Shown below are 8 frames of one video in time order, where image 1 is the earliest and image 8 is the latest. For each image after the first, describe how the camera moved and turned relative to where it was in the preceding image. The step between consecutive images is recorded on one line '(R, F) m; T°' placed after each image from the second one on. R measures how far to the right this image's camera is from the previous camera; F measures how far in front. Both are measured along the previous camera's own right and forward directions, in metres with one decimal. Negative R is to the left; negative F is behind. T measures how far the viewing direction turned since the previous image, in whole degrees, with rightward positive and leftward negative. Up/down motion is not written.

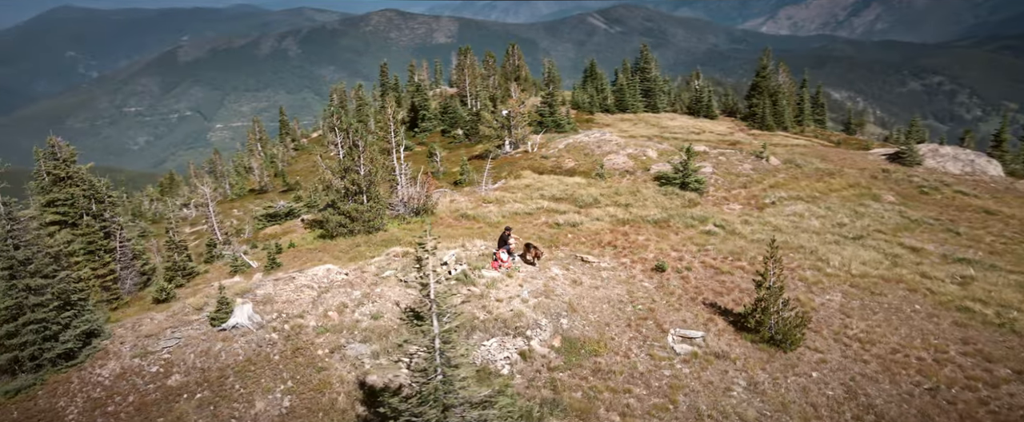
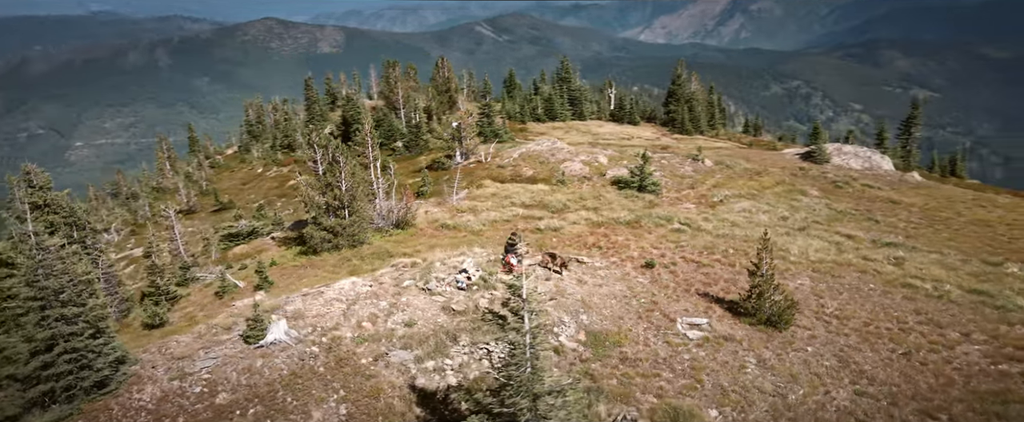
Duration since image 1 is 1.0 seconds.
(-5.3, -1.5) m; +8°
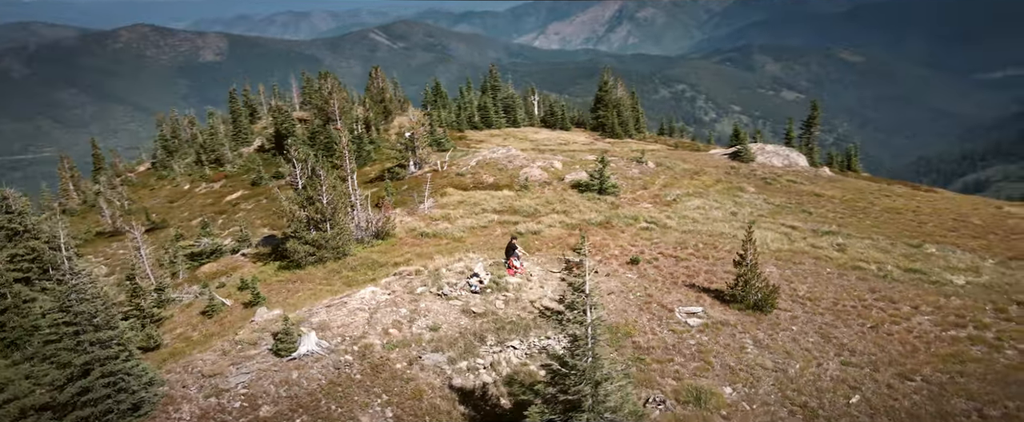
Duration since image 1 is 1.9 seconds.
(-4.8, -1.3) m; +8°
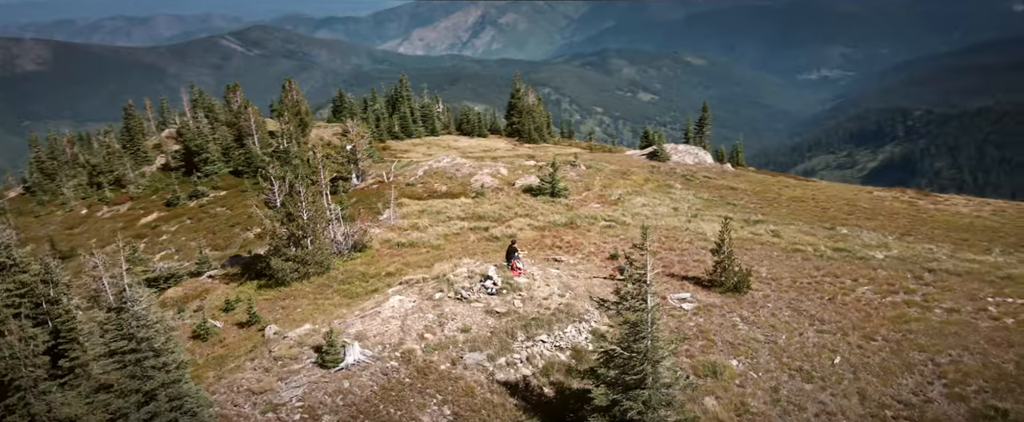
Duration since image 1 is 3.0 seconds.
(-6.4, -1.6) m; +10°
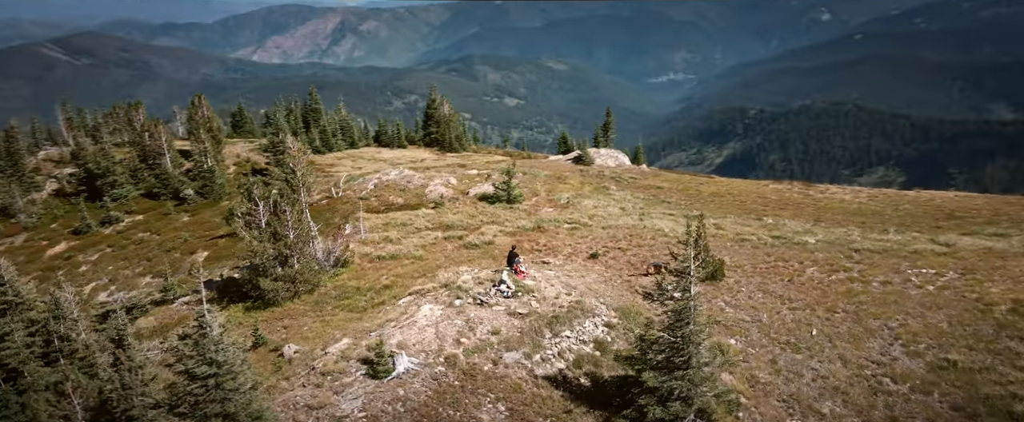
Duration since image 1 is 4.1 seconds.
(-6.8, -1.6) m; +10°
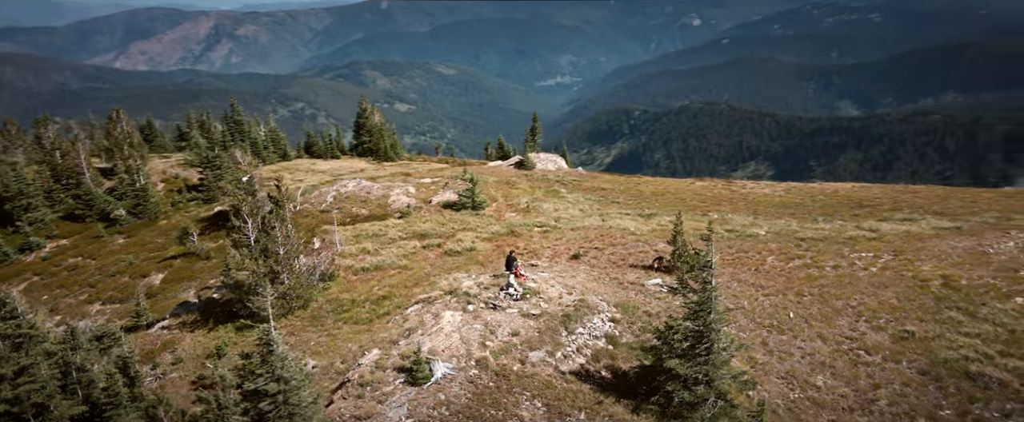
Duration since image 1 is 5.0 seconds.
(-5.6, -1.1) m; +8°
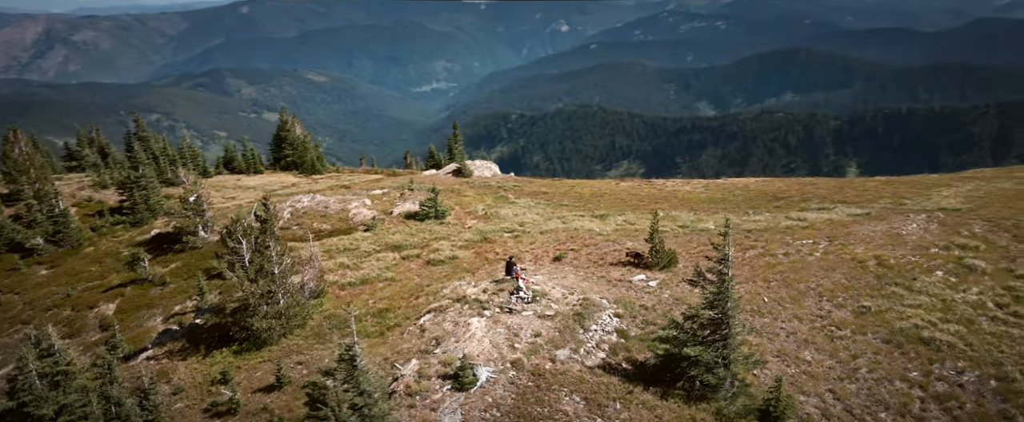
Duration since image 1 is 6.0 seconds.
(-6.6, -1.1) m; +9°
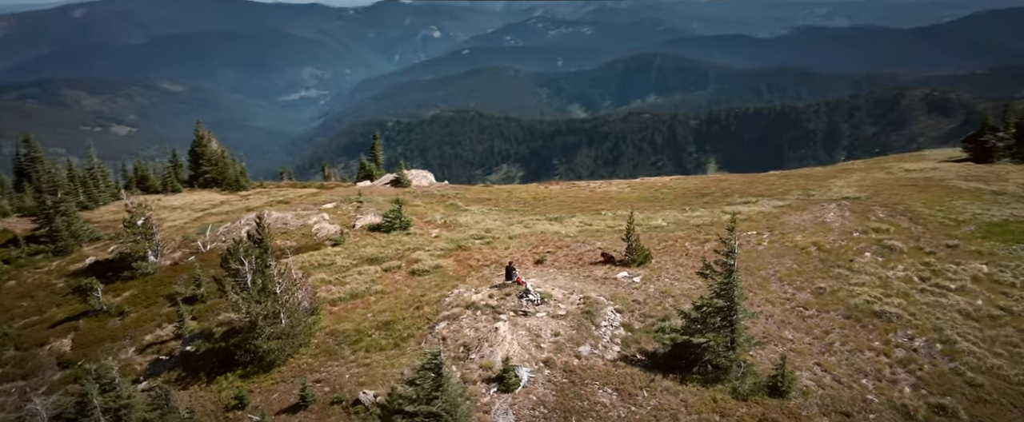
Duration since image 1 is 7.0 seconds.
(-6.8, -1.2) m; +9°
